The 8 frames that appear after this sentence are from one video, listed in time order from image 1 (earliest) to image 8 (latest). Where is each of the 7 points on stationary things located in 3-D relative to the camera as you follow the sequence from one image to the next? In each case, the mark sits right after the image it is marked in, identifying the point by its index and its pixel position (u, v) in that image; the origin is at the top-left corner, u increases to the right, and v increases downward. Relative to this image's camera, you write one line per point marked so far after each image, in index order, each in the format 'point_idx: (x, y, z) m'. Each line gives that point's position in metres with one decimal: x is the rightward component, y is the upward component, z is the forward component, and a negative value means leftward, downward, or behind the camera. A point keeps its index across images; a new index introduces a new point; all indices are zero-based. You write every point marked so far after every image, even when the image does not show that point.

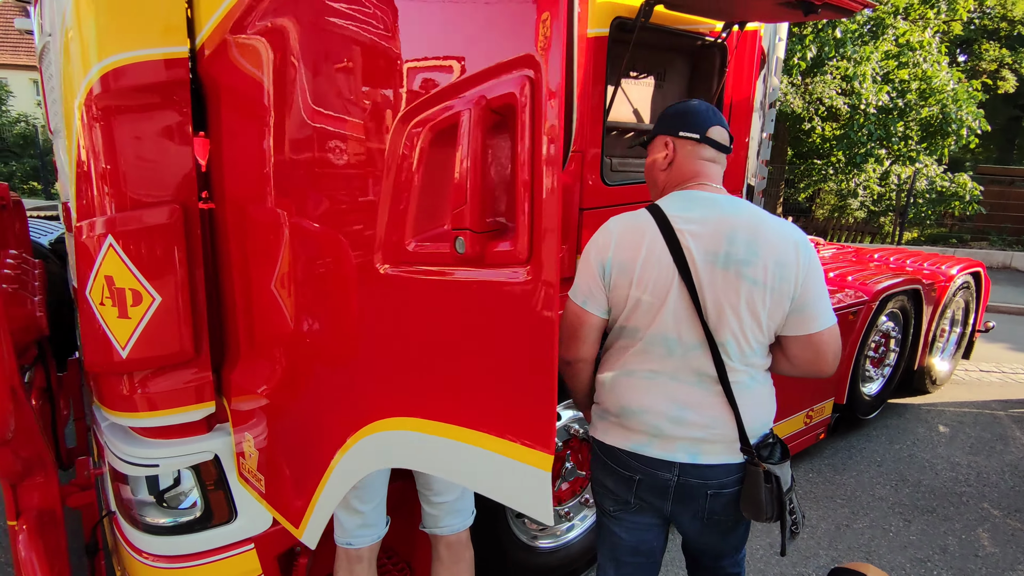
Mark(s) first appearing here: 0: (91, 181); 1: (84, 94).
0: (-0.9, +0.2, +1.3) m
1: (-0.9, +0.4, +1.3) m
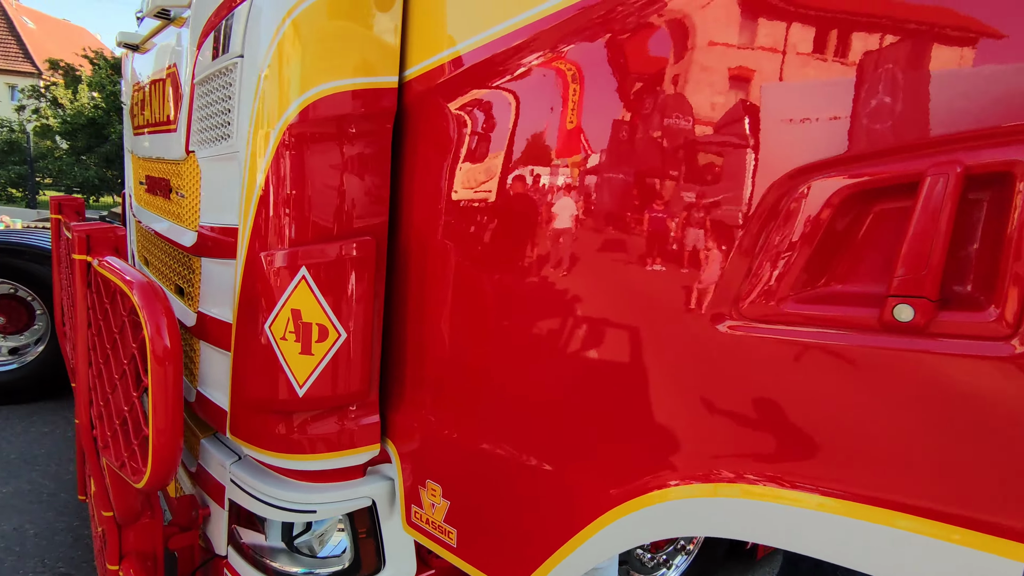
0: (-0.5, +0.2, +1.2) m
1: (-0.5, +0.3, +1.2) m
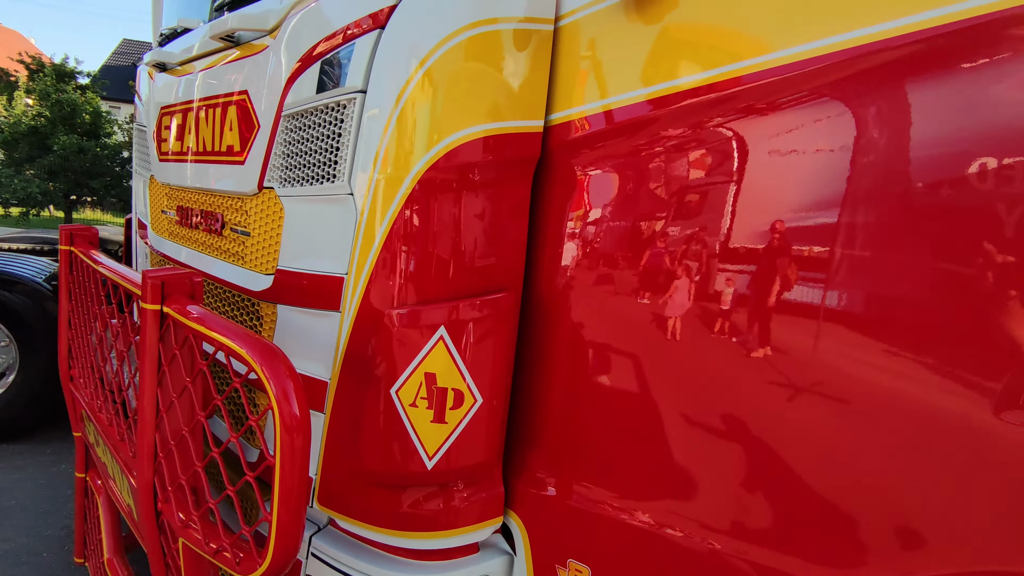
0: (-0.2, 0.0, +1.1) m
1: (-0.2, +0.2, +1.1) m
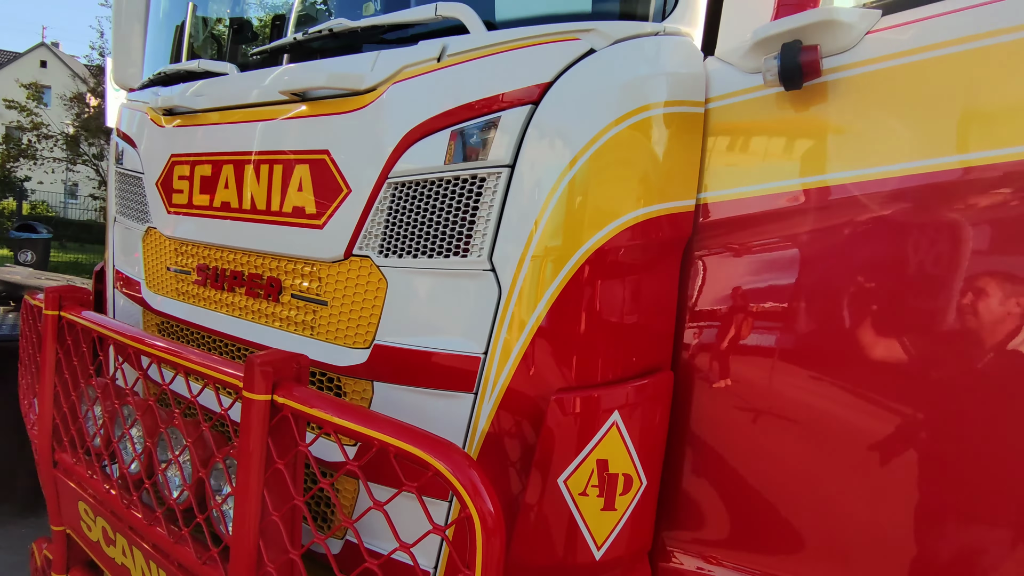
0: (+0.1, -0.1, +1.1) m
1: (+0.1, 0.0, +1.1) m
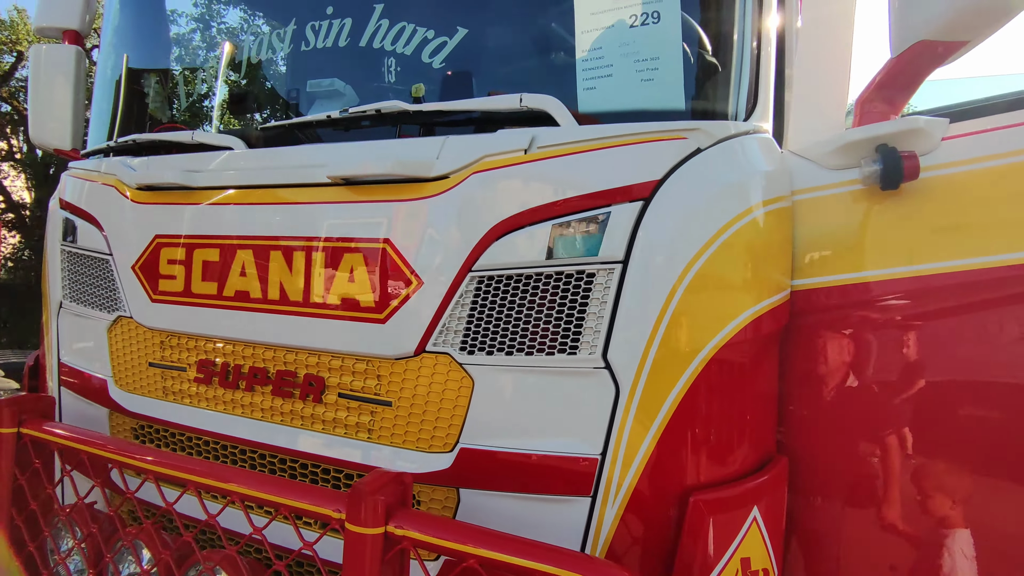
0: (+0.3, -0.3, +1.1) m
1: (+0.3, -0.1, +1.1) m
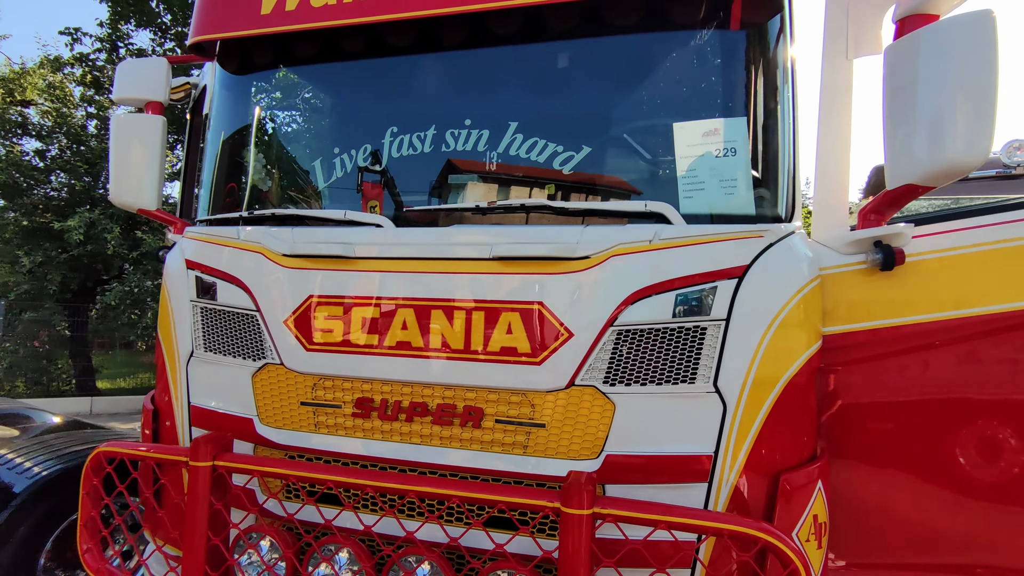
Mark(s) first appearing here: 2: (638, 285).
0: (+0.7, -0.4, +1.6) m
1: (+0.7, -0.3, +1.6) m
2: (+0.4, 0.0, +1.7) m
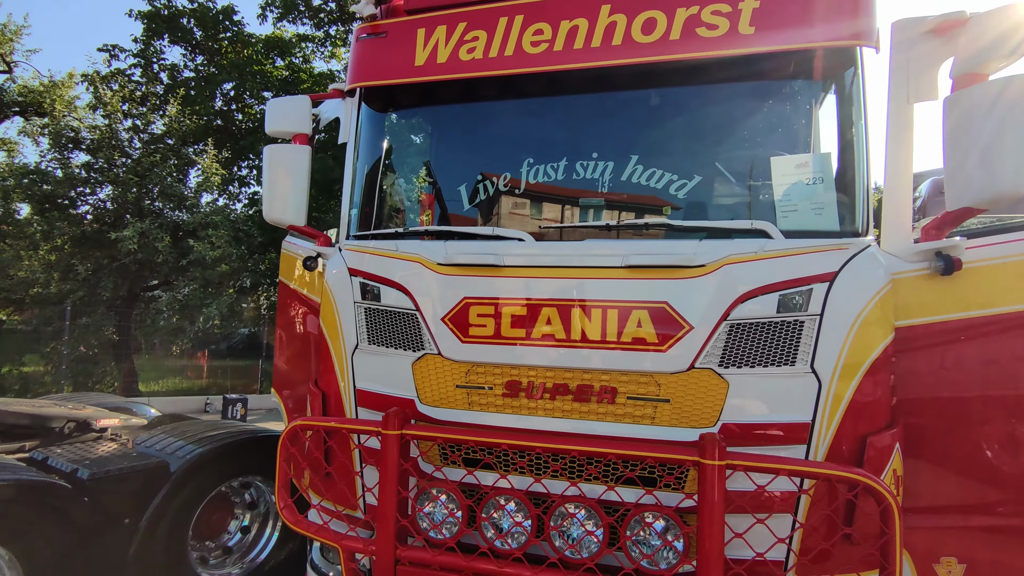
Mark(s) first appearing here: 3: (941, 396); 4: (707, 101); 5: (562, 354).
0: (+1.2, -0.4, +2.0) m
1: (+1.2, -0.3, +2.0) m
2: (+0.8, 0.0, +2.1) m
3: (+1.6, -0.4, +2.1) m
4: (+0.8, +0.8, +2.4) m
5: (+0.2, -0.3, +2.2) m
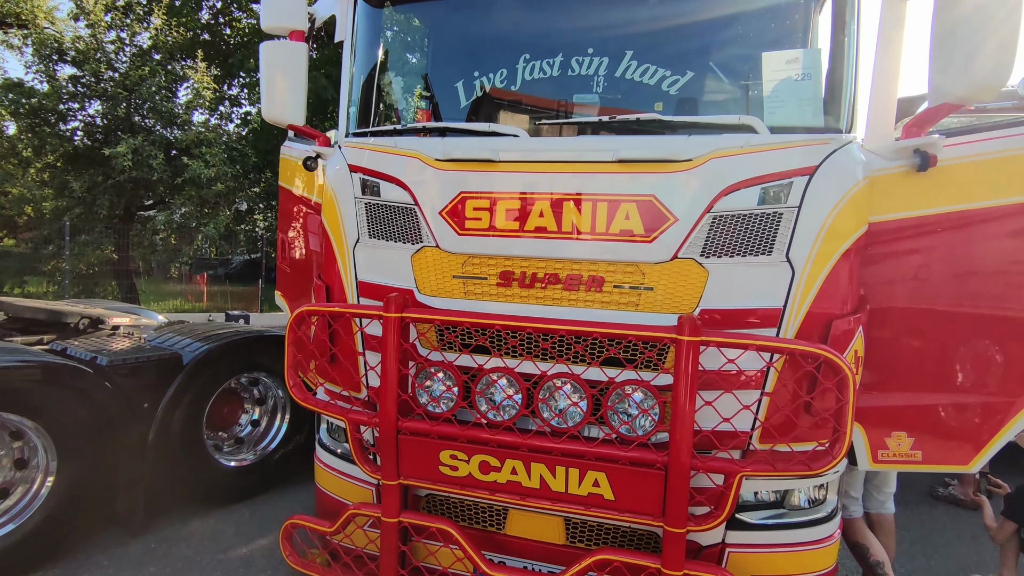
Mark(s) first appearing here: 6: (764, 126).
0: (+1.2, 0.0, +2.2) m
1: (+1.2, +0.1, +2.2) m
2: (+0.8, +0.4, +2.2) m
3: (+1.6, 0.0, +2.3) m
4: (+0.8, +1.2, +2.4) m
5: (+0.2, +0.2, +2.4) m
6: (+1.0, +0.6, +2.2) m
